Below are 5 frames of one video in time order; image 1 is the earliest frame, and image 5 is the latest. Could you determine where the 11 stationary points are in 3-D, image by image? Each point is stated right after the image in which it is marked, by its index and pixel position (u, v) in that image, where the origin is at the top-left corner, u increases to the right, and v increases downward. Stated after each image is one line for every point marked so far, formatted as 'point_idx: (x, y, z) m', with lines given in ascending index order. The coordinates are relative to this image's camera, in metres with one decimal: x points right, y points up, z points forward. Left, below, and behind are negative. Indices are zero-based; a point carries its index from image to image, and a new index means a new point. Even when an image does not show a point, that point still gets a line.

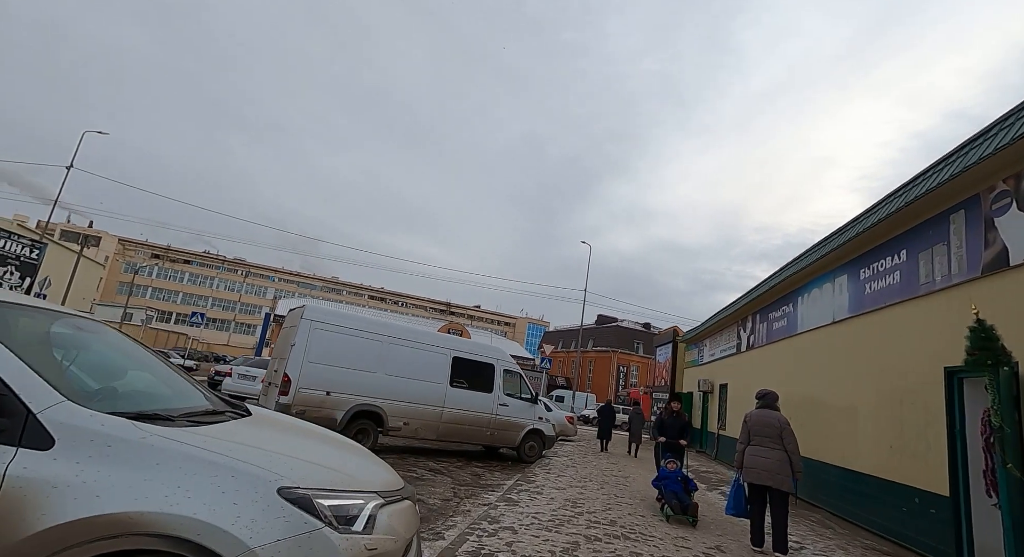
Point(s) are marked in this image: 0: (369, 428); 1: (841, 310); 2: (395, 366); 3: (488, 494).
0: (-2.8, -2.9, +10.1) m
1: (+5.8, -0.6, +9.1) m
2: (-2.4, -1.8, +10.4) m
3: (-0.4, -3.2, +7.6) m
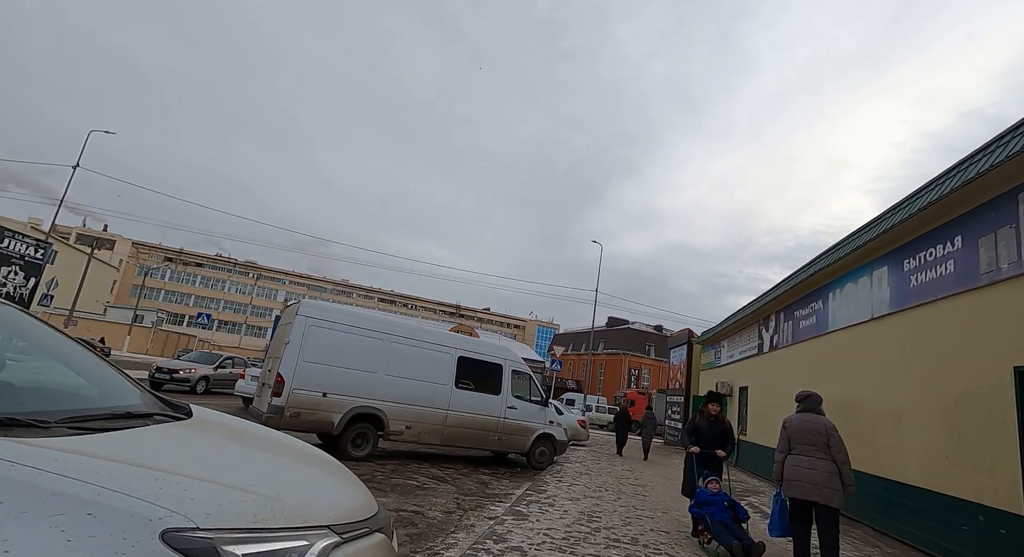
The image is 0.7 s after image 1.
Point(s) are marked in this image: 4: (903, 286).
0: (-2.6, -2.8, +9.4) m
1: (+5.9, -0.4, +8.3) m
2: (-2.2, -1.6, +9.8) m
3: (-0.2, -3.1, +6.9) m
4: (+5.9, -0.1, +7.8) m
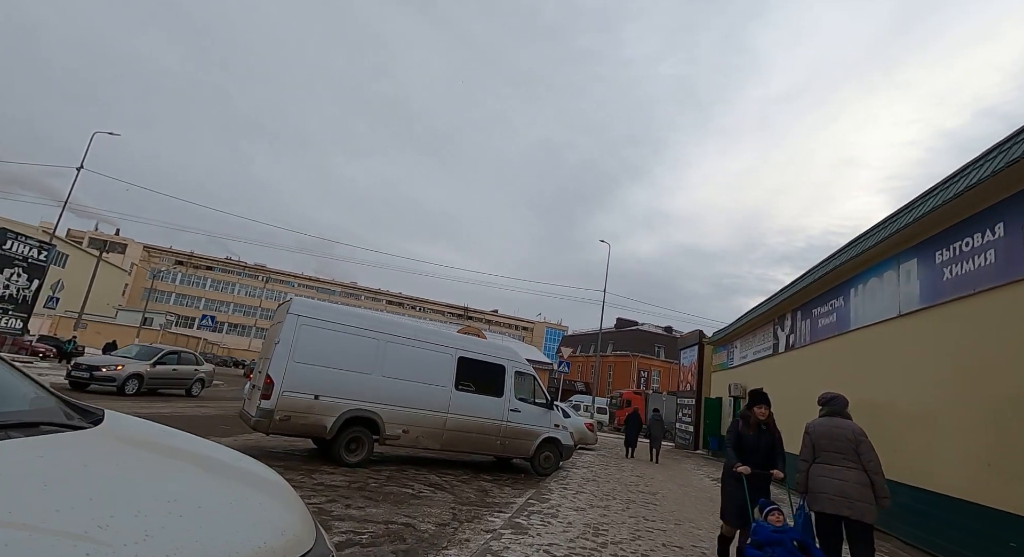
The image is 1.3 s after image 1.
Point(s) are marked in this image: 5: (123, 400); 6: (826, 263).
0: (-2.6, -2.7, +9.0) m
1: (+6.0, -0.3, +7.7) m
2: (-2.1, -1.6, +9.3) m
3: (-0.2, -3.0, +6.5) m
4: (+5.9, 0.0, +7.2) m
5: (-10.8, -3.4, +14.3) m
6: (+6.5, +0.3, +10.7) m
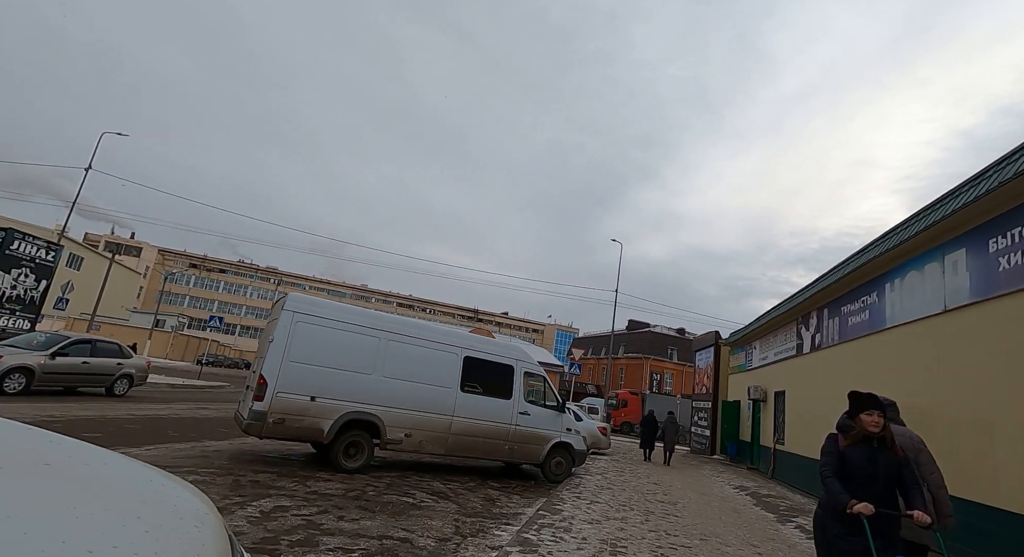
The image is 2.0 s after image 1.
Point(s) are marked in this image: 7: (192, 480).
0: (-2.5, -2.7, +8.4) m
1: (+6.1, -0.2, +7.0) m
2: (-2.0, -1.5, +8.8) m
3: (-0.1, -2.9, +5.9) m
4: (+6.0, +0.1, +6.5) m
5: (-10.6, -3.4, +13.9) m
6: (+6.7, +0.4, +10.0) m
7: (-4.2, -2.6, +6.7) m
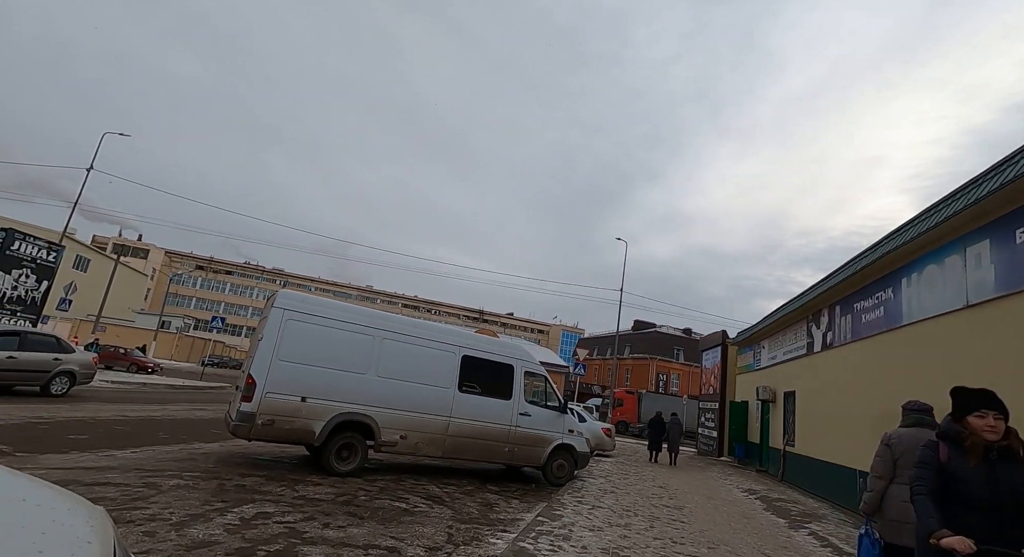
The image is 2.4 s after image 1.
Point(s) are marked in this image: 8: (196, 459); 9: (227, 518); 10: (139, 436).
0: (-2.5, -2.6, +8.1) m
1: (+6.0, -0.1, +6.6) m
2: (-2.0, -1.4, +8.5) m
3: (-0.2, -2.8, +5.5) m
4: (+6.0, +0.2, +6.2) m
5: (-10.5, -3.3, +13.7) m
6: (+6.7, +0.5, +9.6) m
7: (-4.2, -2.6, +6.4) m
8: (-4.9, -2.8, +8.1) m
9: (-2.9, -2.5, +5.3) m
10: (-7.0, -3.0, +9.7) m
